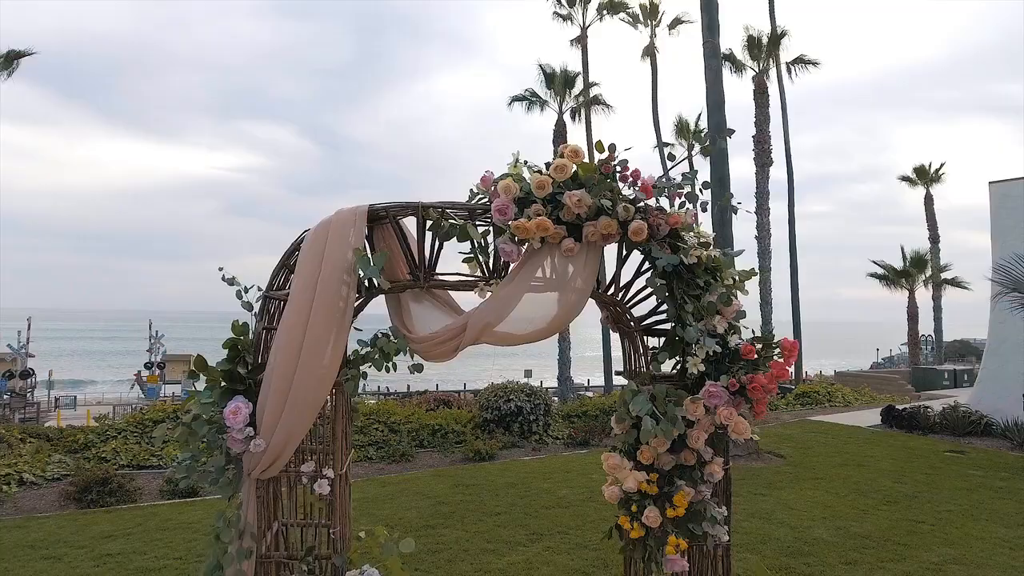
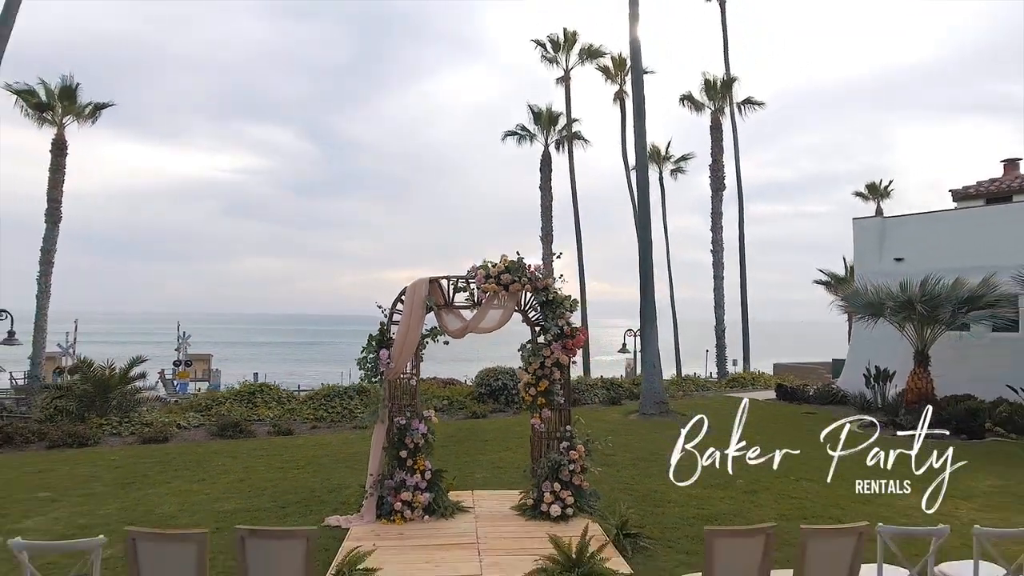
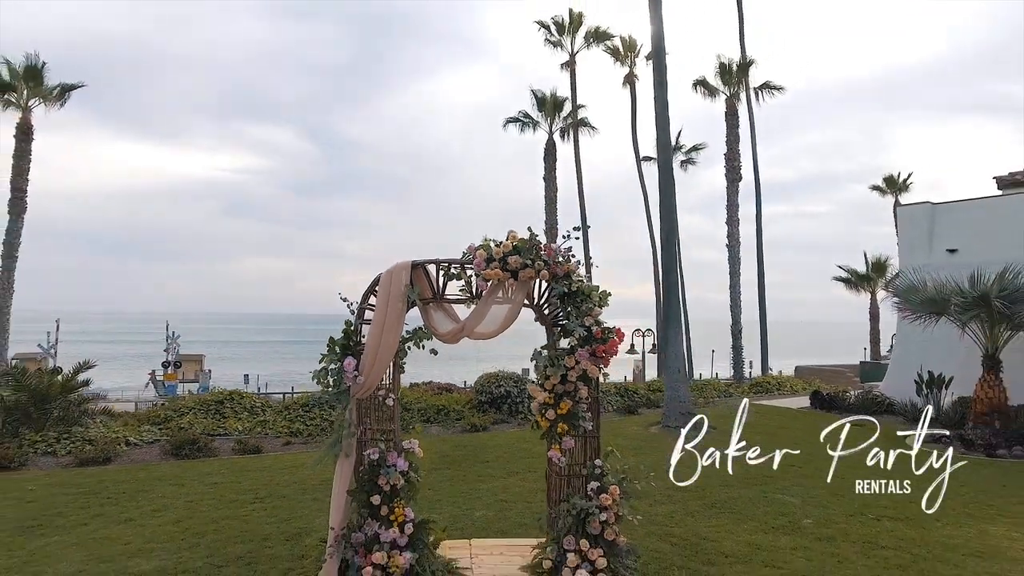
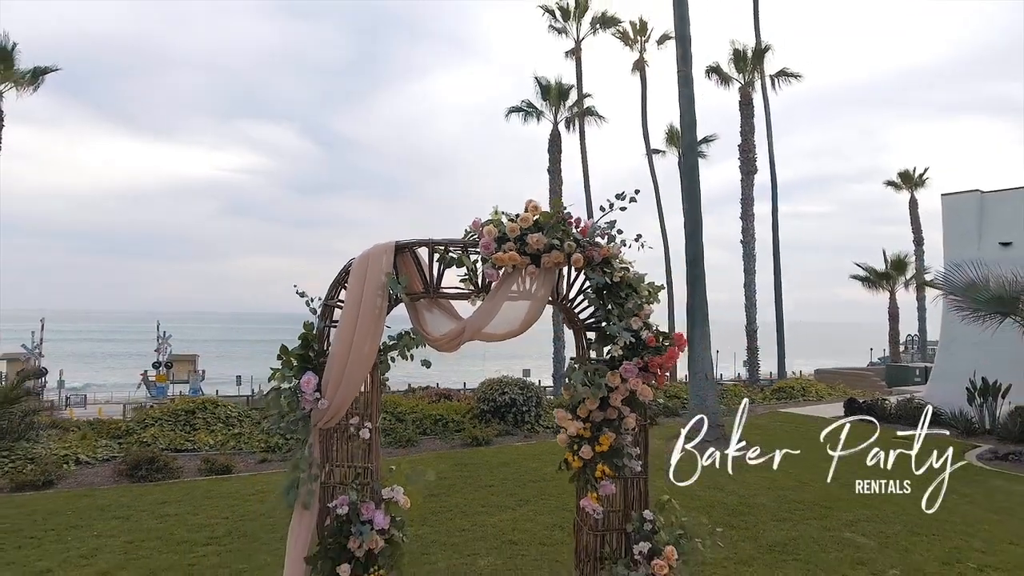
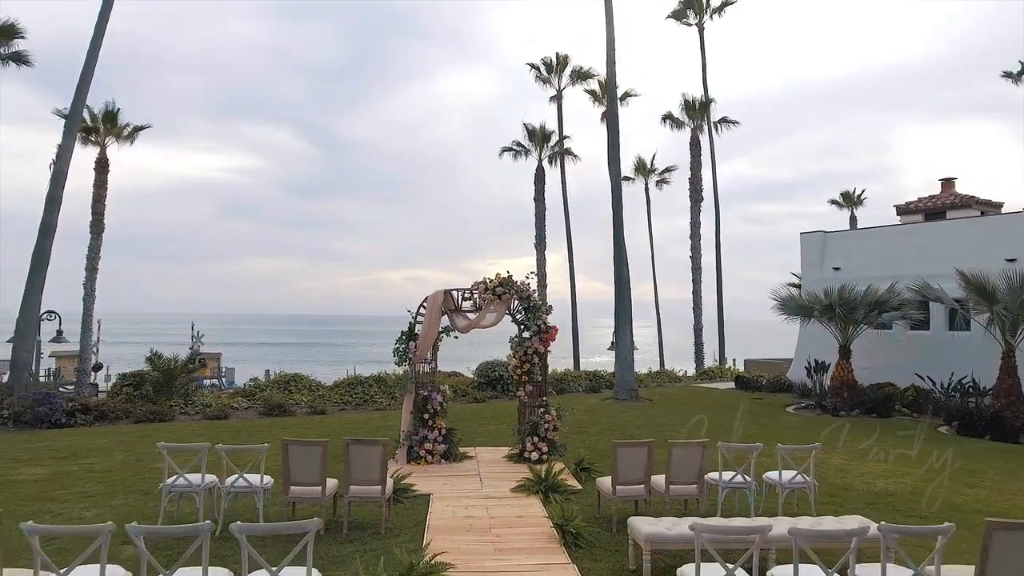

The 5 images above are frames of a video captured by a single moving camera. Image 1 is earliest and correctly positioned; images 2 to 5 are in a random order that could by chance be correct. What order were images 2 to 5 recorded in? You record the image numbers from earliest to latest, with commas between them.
4, 3, 2, 5
